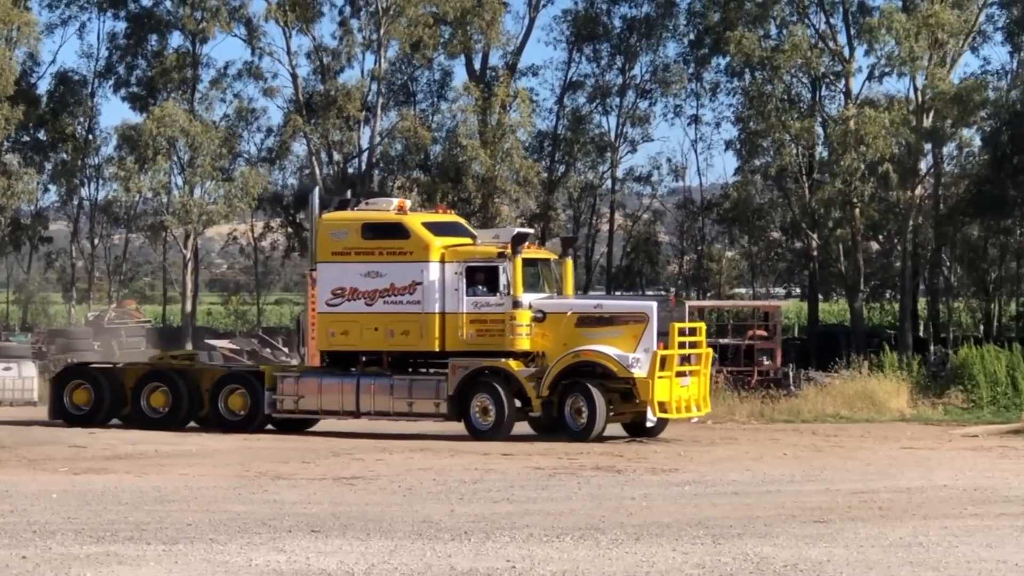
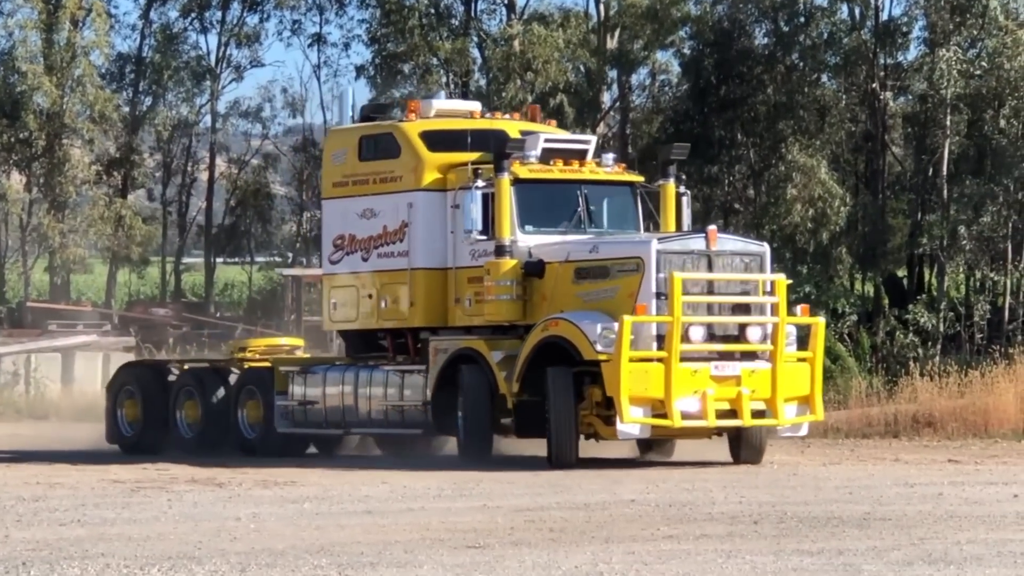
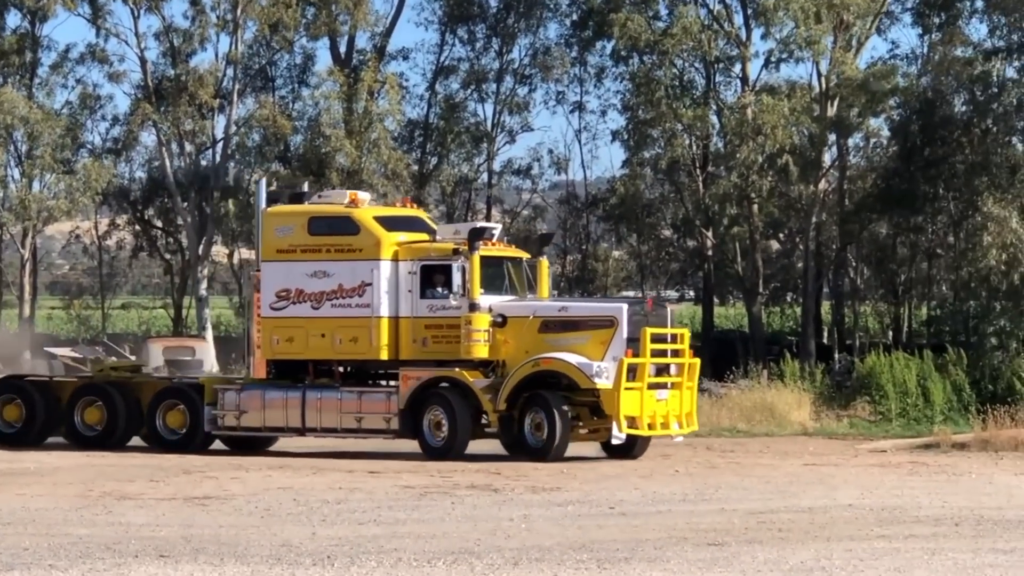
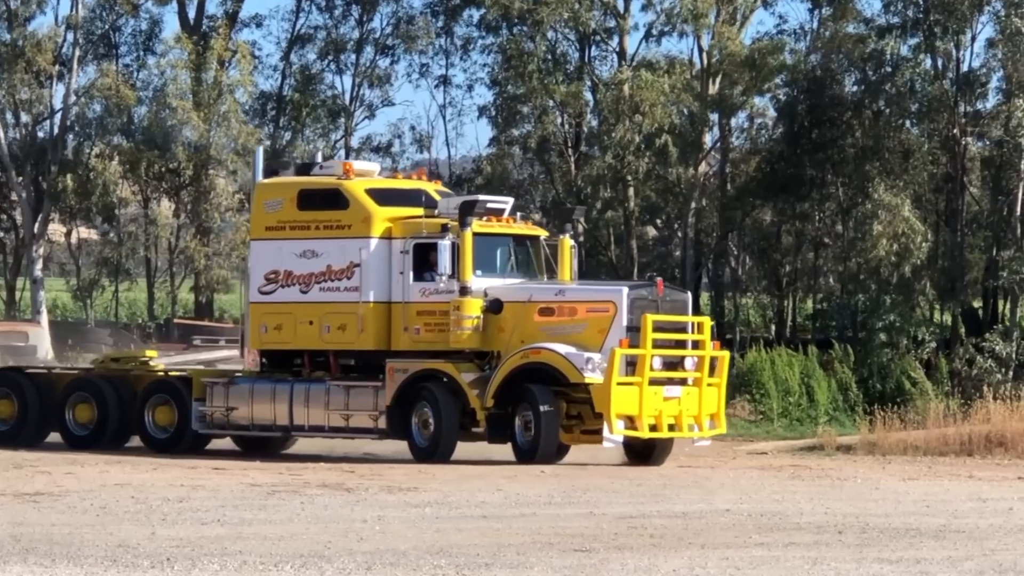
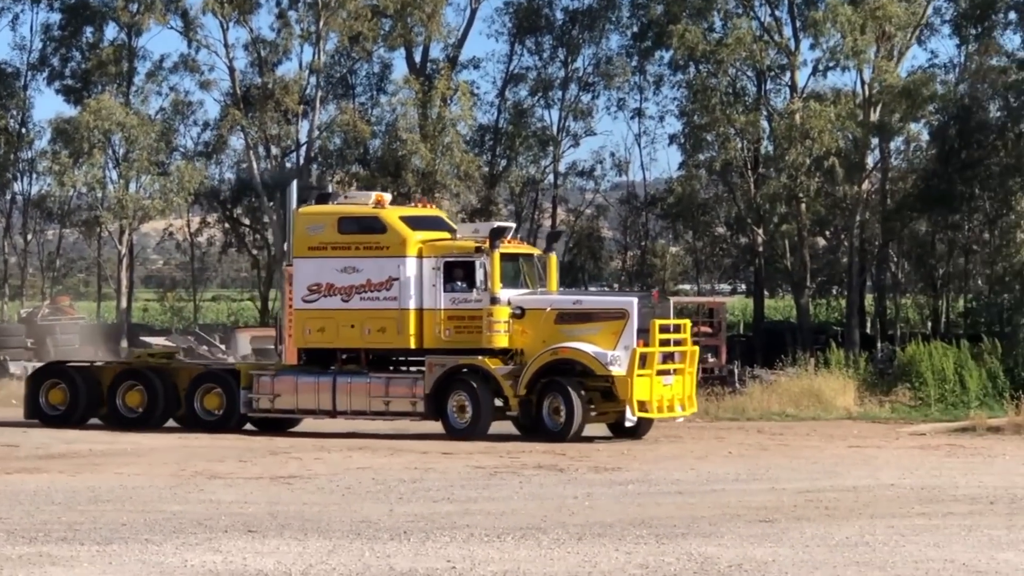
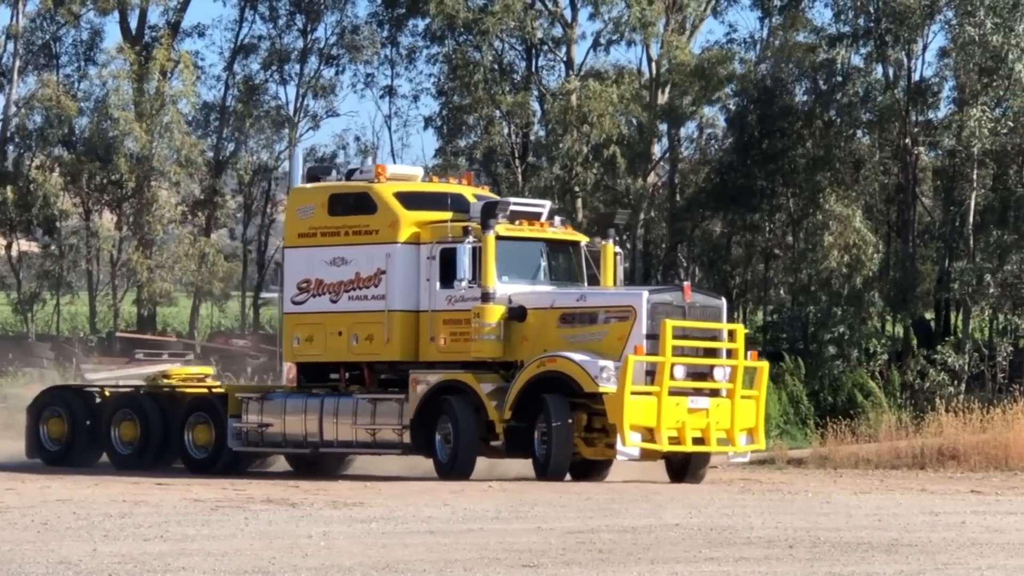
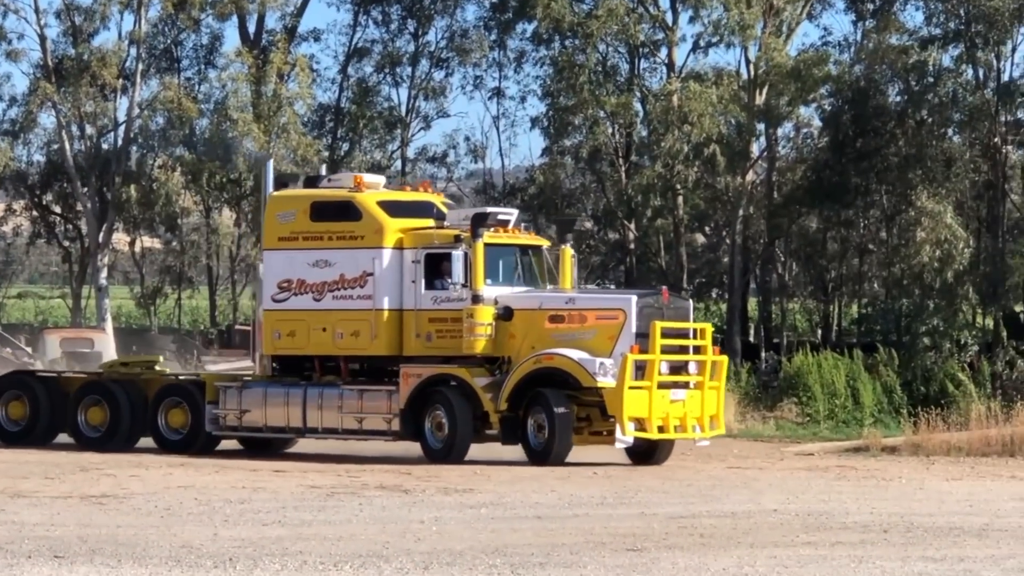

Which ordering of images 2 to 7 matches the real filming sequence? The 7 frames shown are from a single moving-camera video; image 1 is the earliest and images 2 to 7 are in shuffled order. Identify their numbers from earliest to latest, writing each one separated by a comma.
5, 3, 7, 4, 6, 2
